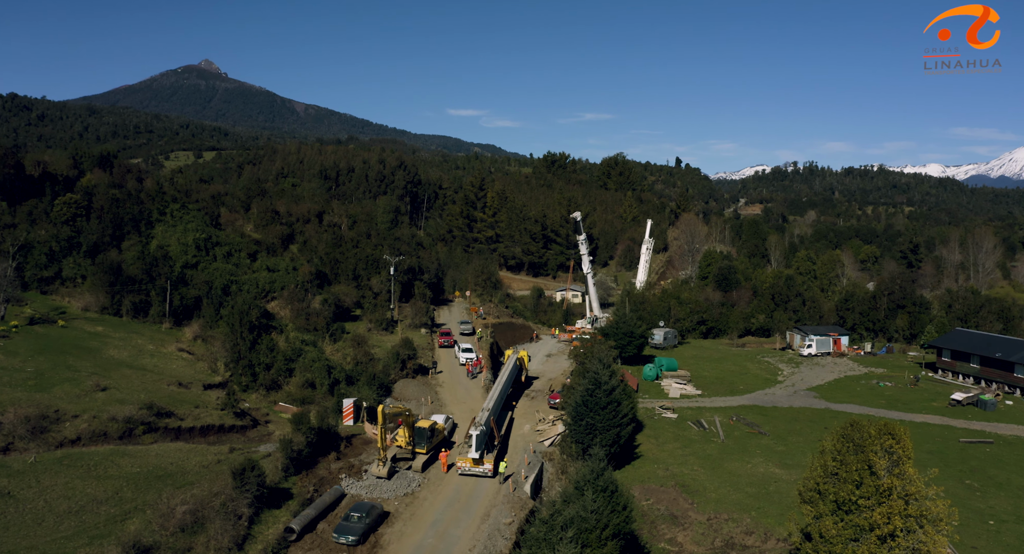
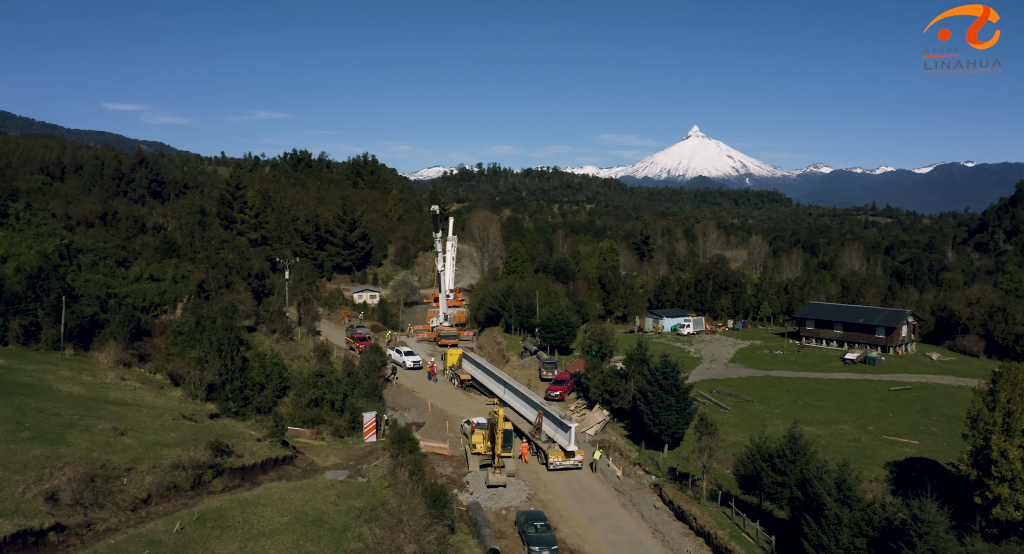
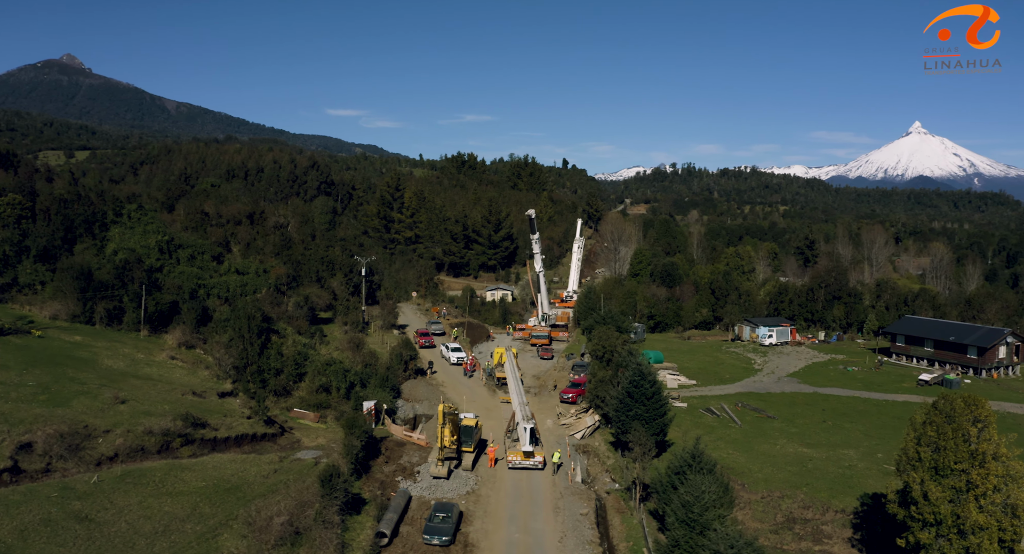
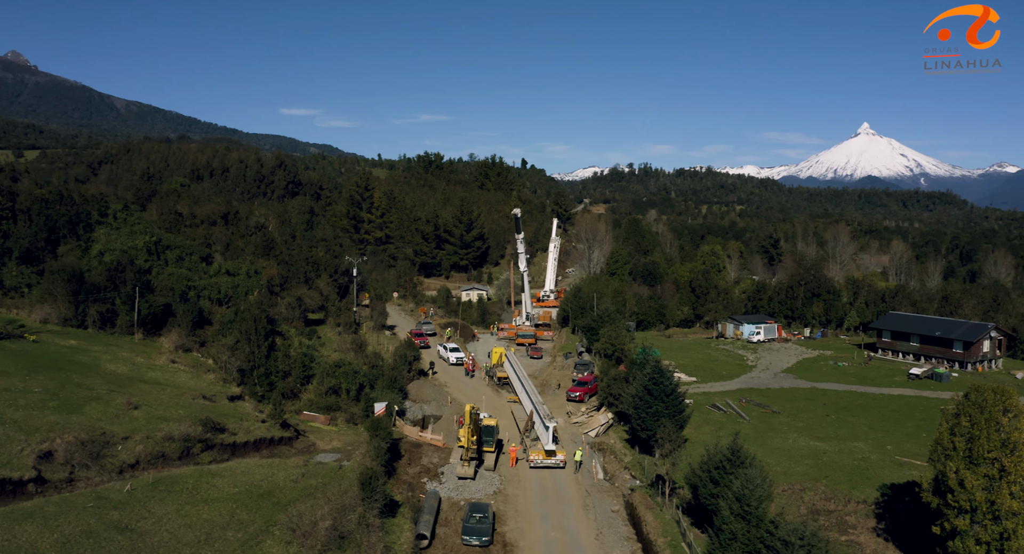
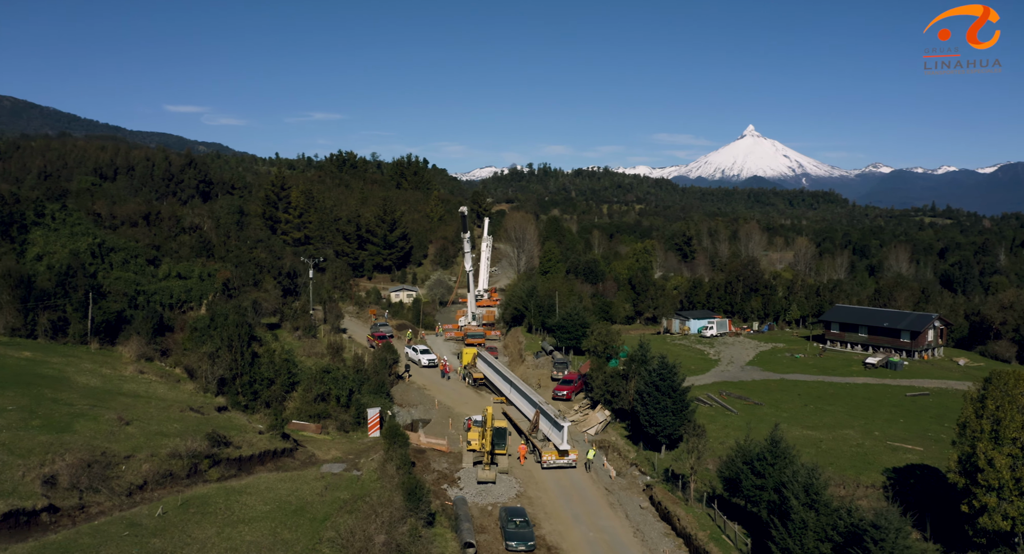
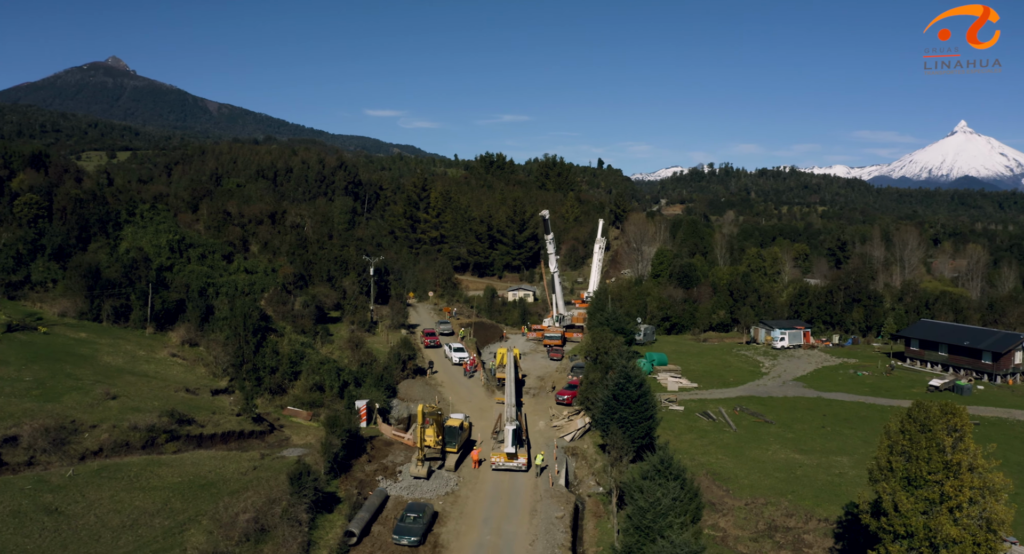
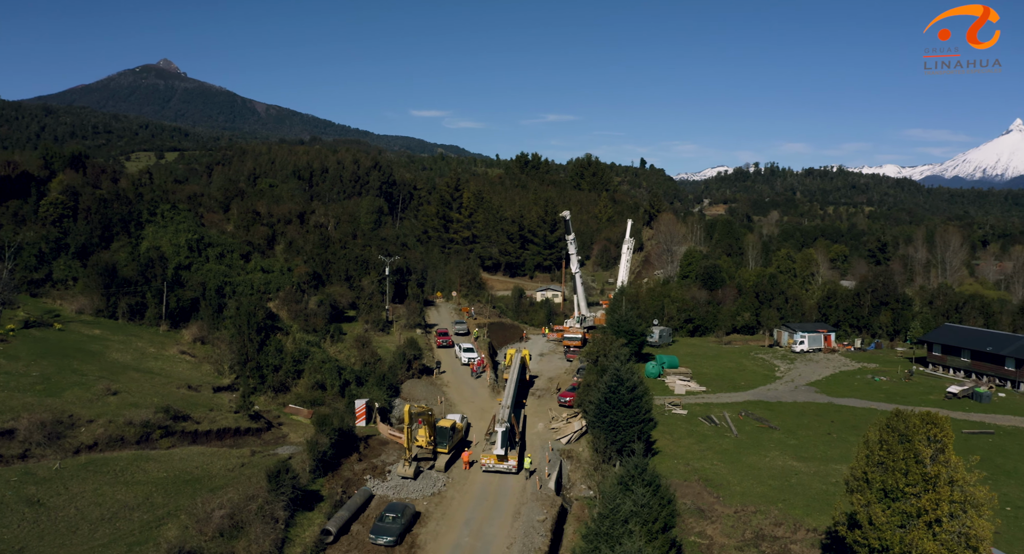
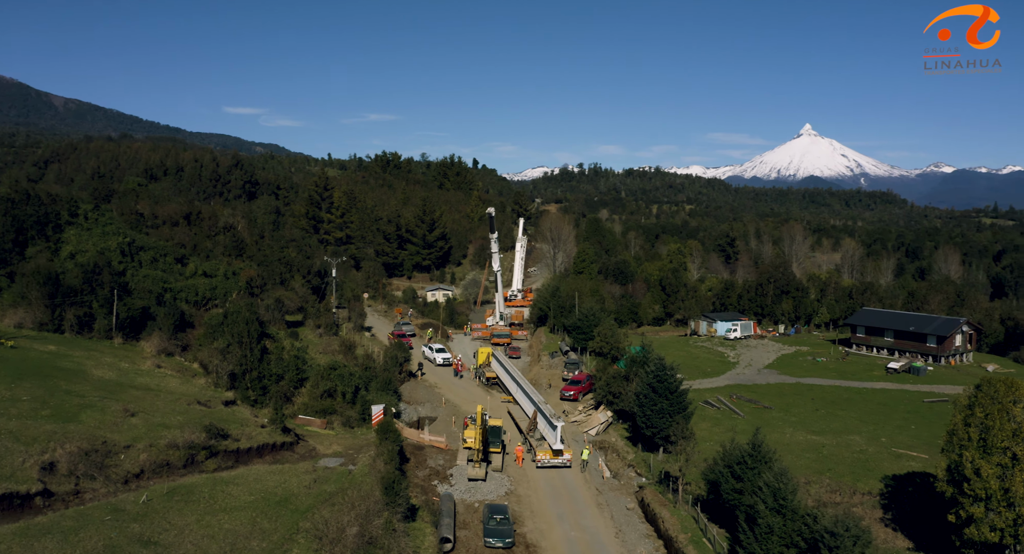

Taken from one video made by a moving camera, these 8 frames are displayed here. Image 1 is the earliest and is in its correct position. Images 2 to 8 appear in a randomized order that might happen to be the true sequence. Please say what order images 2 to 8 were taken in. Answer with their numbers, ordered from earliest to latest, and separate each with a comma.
7, 6, 3, 4, 8, 5, 2
